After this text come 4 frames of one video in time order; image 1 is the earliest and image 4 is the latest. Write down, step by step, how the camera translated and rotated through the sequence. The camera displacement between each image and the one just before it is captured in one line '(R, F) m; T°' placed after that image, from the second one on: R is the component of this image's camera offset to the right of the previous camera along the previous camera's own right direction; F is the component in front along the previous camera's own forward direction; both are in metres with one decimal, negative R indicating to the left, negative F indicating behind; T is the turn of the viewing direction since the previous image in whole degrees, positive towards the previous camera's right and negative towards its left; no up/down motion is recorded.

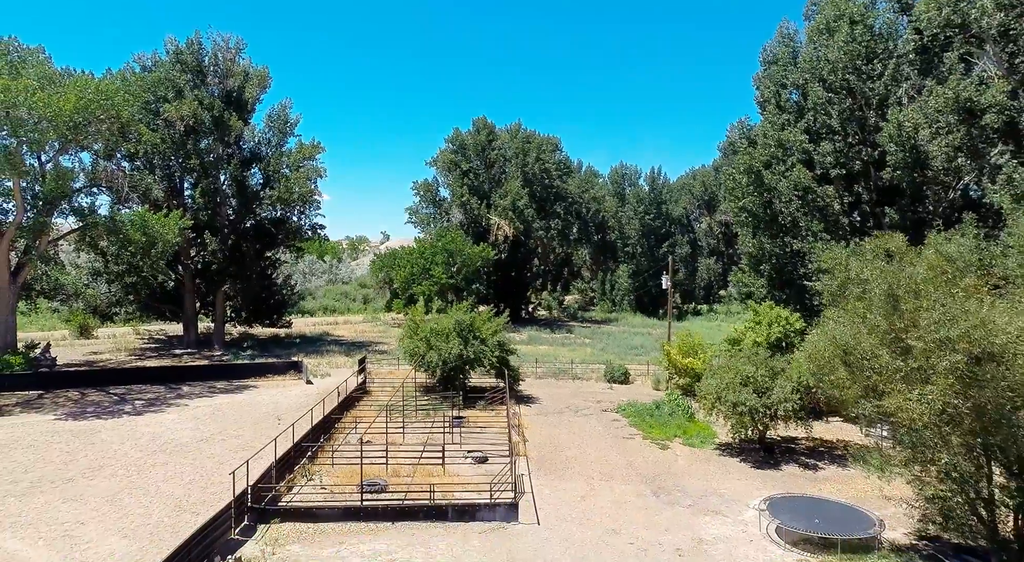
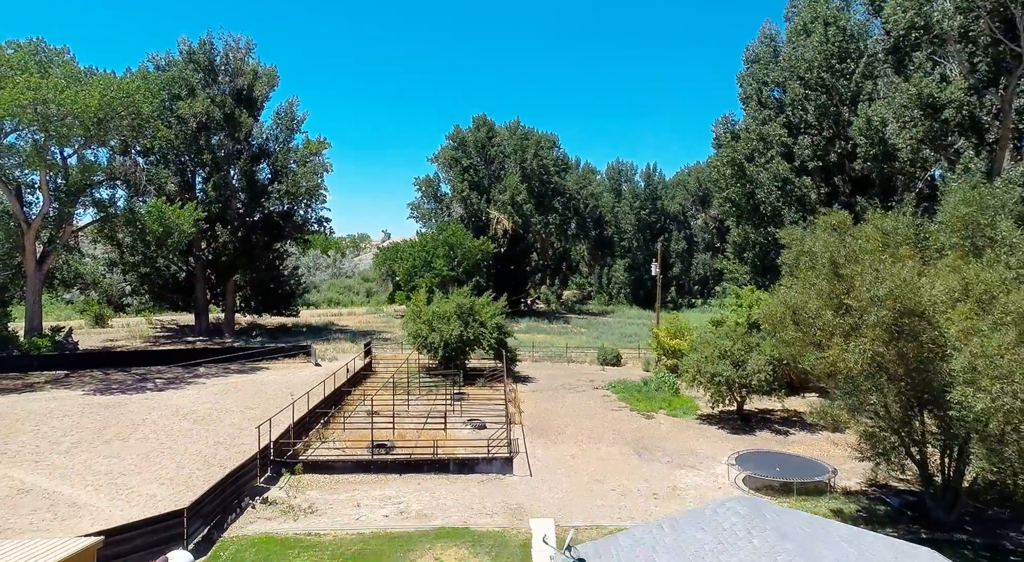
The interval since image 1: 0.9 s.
(+0.2, -1.8) m; 0°
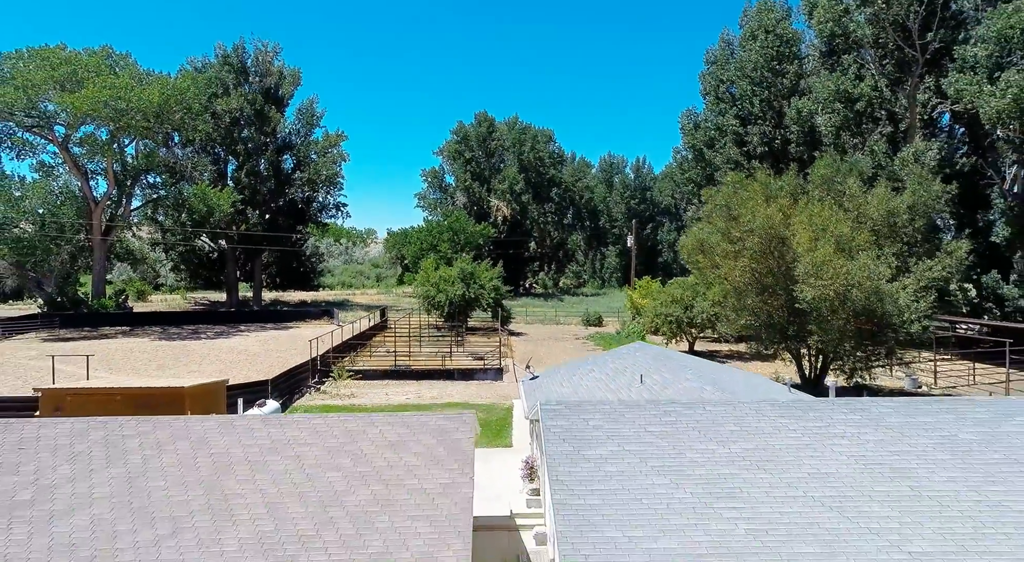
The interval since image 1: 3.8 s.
(+0.5, -5.3) m; 0°
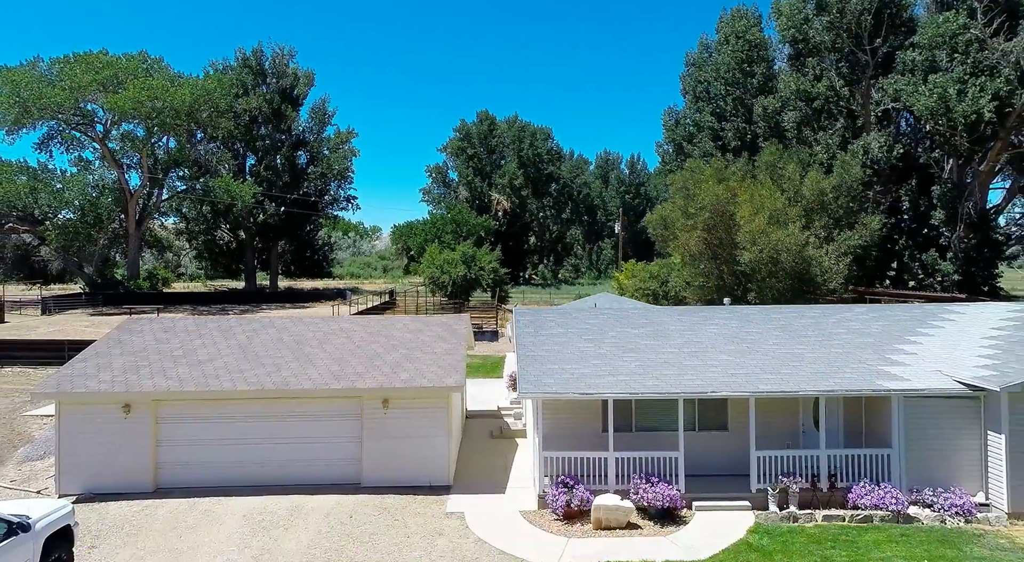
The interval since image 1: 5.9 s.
(+0.4, -3.5) m; 0°
